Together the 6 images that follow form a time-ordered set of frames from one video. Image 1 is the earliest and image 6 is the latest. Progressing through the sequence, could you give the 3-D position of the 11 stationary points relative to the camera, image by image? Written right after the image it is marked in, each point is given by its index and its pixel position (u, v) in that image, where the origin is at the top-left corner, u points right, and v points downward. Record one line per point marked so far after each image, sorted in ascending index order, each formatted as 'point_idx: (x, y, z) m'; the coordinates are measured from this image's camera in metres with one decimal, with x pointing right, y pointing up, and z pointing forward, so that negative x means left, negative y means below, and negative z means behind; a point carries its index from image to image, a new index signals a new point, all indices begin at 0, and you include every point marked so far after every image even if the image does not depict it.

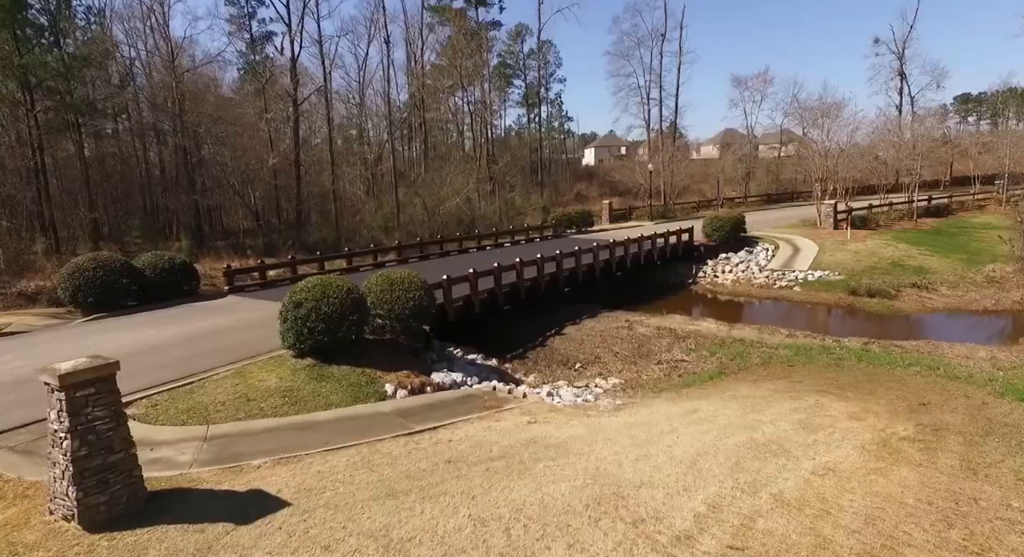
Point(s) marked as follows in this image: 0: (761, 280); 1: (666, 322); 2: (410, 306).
0: (+7.9, -0.1, +18.7) m
1: (+3.6, -1.1, +13.8) m
2: (-1.7, -0.4, +9.5) m
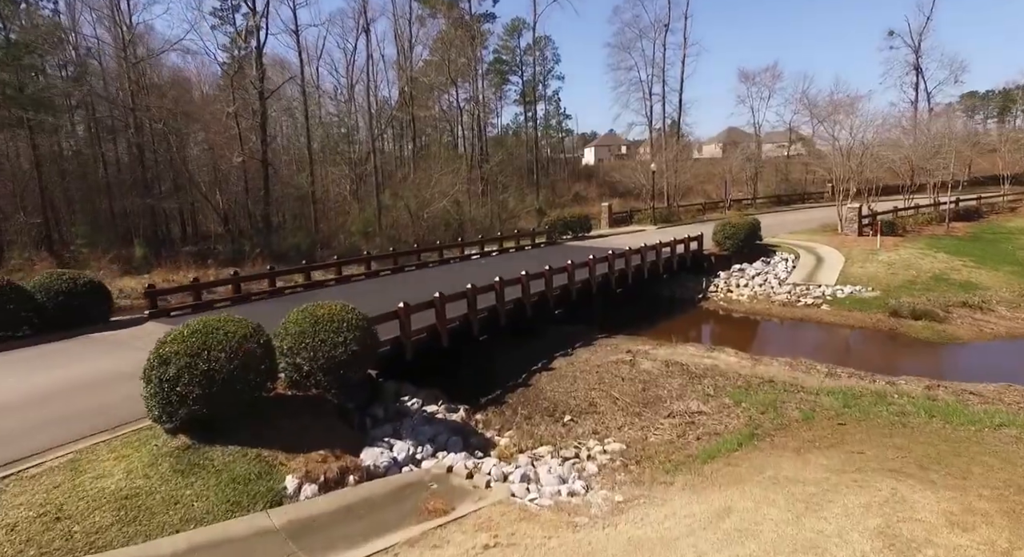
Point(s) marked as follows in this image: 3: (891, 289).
0: (+7.5, -0.5, +16.3) m
1: (+3.2, -1.5, +11.4) m
2: (-2.1, -0.9, +7.1) m
3: (+9.9, -0.3, +15.4) m
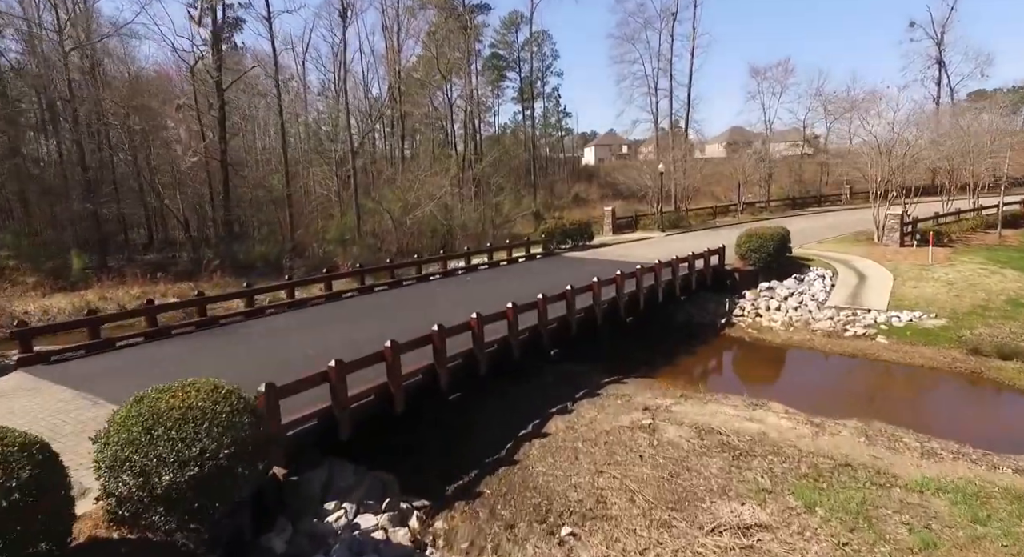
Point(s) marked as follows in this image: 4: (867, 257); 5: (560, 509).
0: (+7.2, -1.1, +13.6) m
1: (+2.9, -2.0, +8.7) m
2: (-2.4, -1.4, +4.4) m
3: (+9.6, -0.8, +12.7) m
4: (+10.7, +0.7, +17.8) m
5: (+0.5, -2.6, +6.7) m
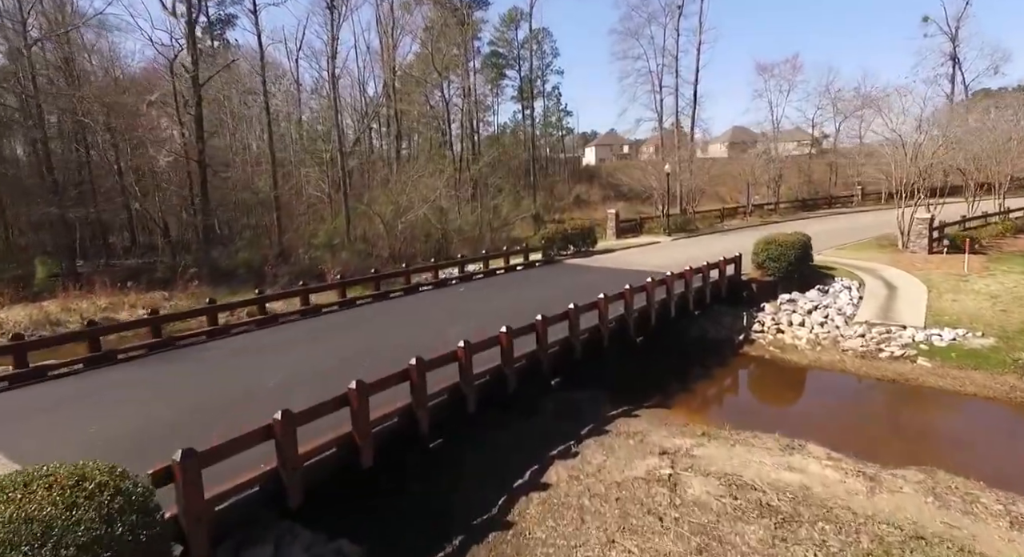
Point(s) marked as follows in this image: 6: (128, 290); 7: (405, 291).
0: (+7.1, -1.3, +12.2) m
1: (+2.8, -2.3, +7.3) m
2: (-2.4, -1.7, +3.0) m
3: (+9.6, -1.1, +11.3) m
4: (+10.7, +0.4, +16.4) m
5: (+0.5, -2.9, +5.3) m
6: (-12.2, -0.4, +18.7) m
7: (-2.8, -0.3, +15.5) m
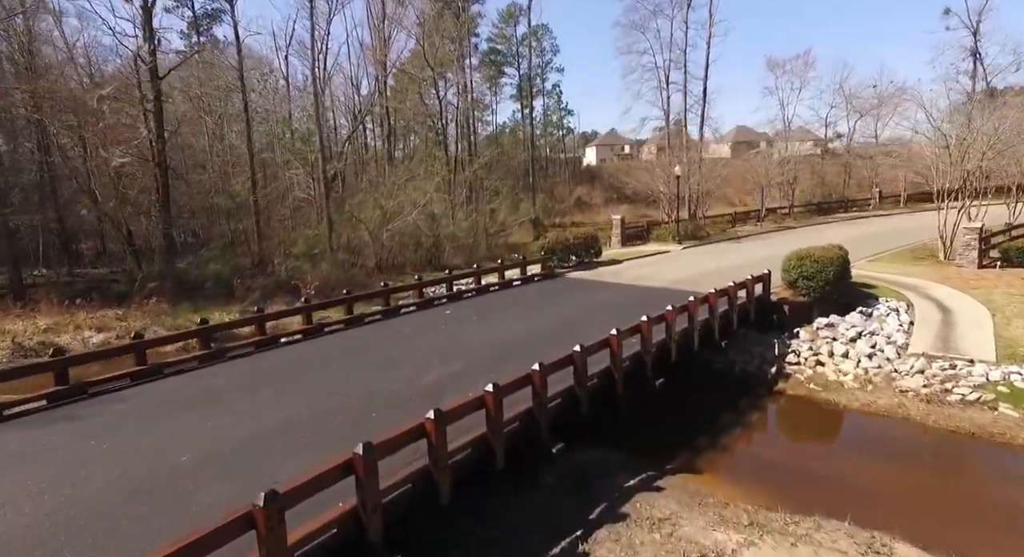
0: (+7.0, -1.8, +10.2) m
1: (+2.7, -2.8, +5.3) m
2: (-2.6, -2.1, +1.0) m
3: (+9.4, -1.5, +9.3) m
4: (+10.5, -0.1, +14.4) m
5: (+0.3, -3.3, +3.3) m
6: (-12.3, -0.8, +16.7) m
7: (-3.0, -0.8, +13.6) m
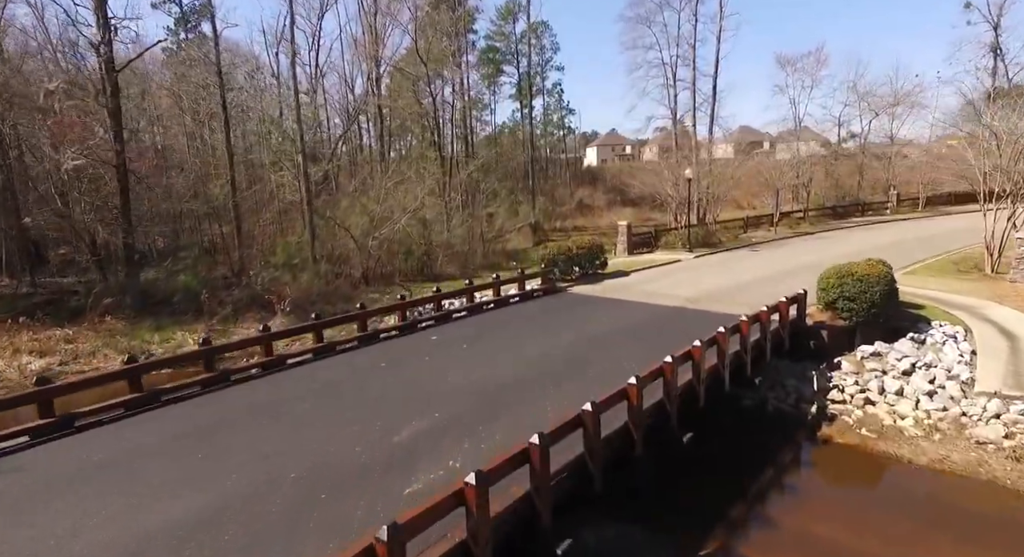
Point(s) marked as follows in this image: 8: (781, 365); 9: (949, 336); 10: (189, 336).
0: (+6.9, -2.2, +8.5) m
1: (+2.6, -3.2, +3.6) m
2: (-2.6, -2.5, -0.7) m
3: (+9.4, -1.9, +7.6) m
4: (+10.5, -0.5, +12.7) m
5: (+0.3, -3.7, +1.5) m
6: (-12.4, -1.2, +14.9) m
7: (-3.0, -1.2, +11.8) m
8: (+4.9, -1.5, +10.7) m
9: (+8.1, -1.0, +10.9) m
10: (-8.3, -1.4, +15.1) m
